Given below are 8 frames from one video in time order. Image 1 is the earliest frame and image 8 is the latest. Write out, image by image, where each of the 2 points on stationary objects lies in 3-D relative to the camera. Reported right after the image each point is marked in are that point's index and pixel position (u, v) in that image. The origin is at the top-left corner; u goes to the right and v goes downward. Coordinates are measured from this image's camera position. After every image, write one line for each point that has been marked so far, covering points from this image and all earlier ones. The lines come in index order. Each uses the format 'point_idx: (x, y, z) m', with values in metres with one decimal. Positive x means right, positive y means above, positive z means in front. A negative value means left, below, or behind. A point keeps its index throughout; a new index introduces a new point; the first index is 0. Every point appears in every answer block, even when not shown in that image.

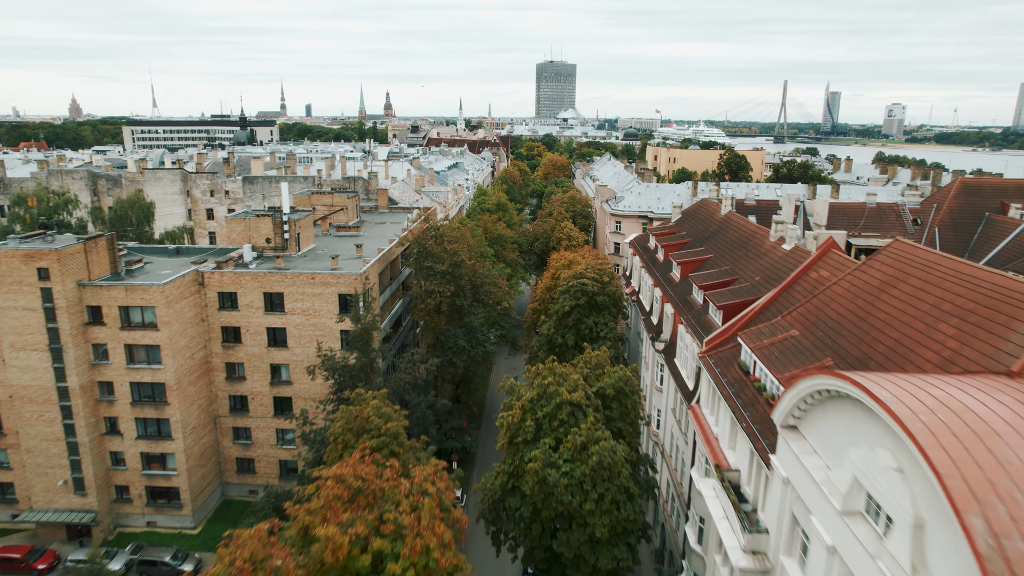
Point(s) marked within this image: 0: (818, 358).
0: (+7.9, -1.8, +19.1) m
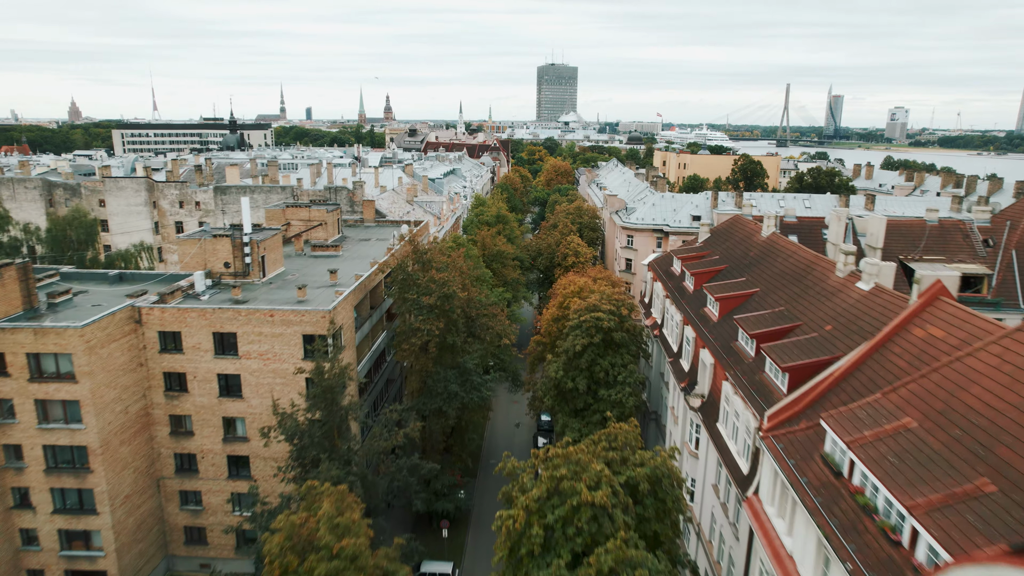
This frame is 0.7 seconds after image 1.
0: (+8.0, -3.3, +12.9) m
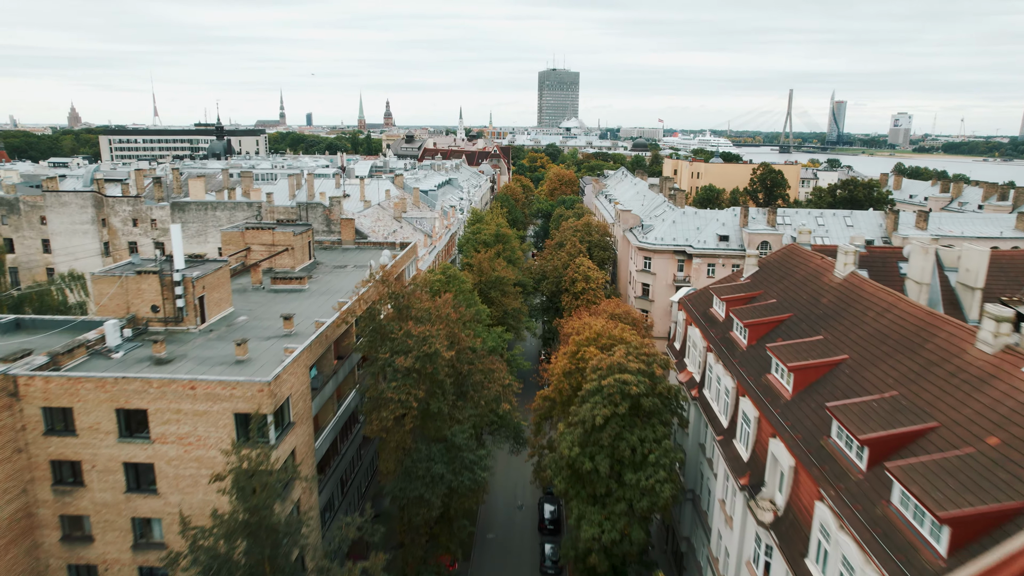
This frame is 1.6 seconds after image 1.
0: (+8.0, -5.1, +5.4) m
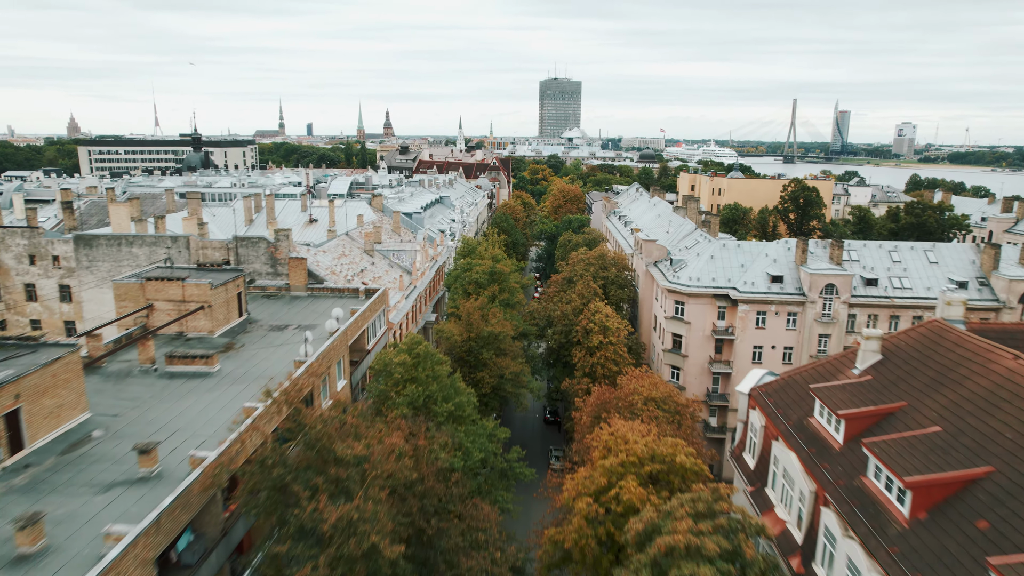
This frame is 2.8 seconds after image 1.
0: (+7.8, -7.5, -5.5) m
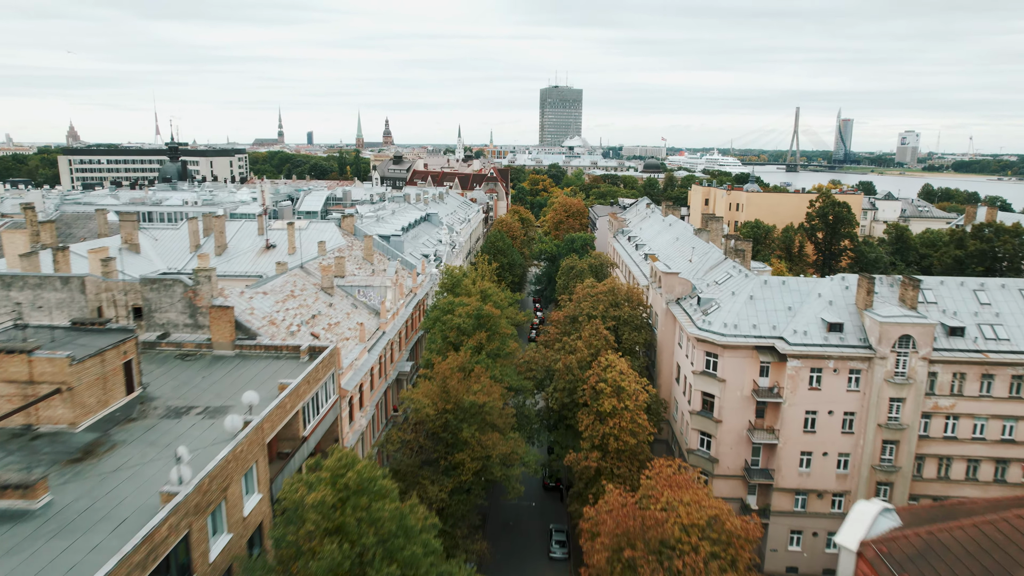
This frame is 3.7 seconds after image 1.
0: (+7.3, -9.3, -14.4) m
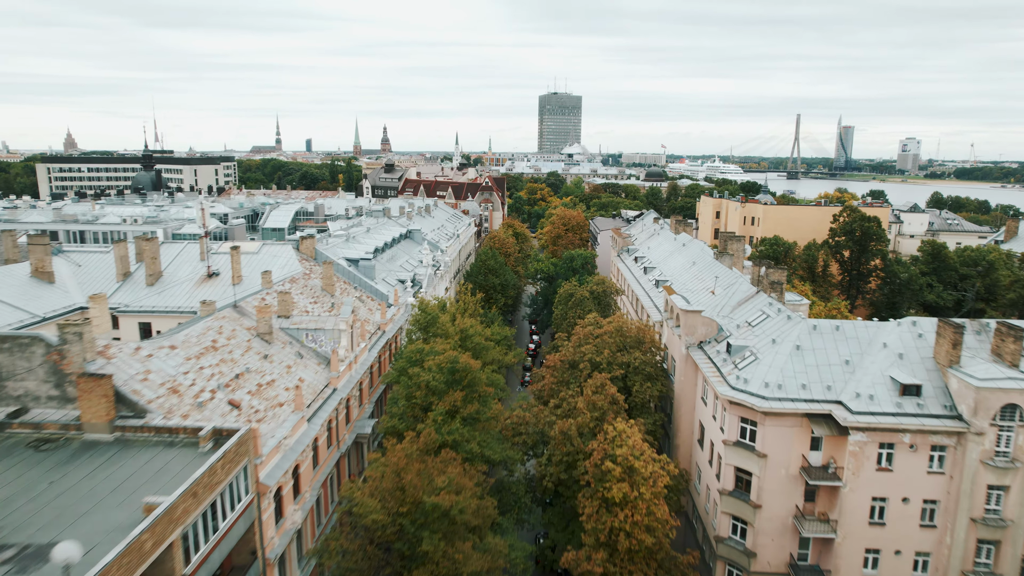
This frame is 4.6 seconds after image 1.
0: (+6.6, -10.7, -22.2) m
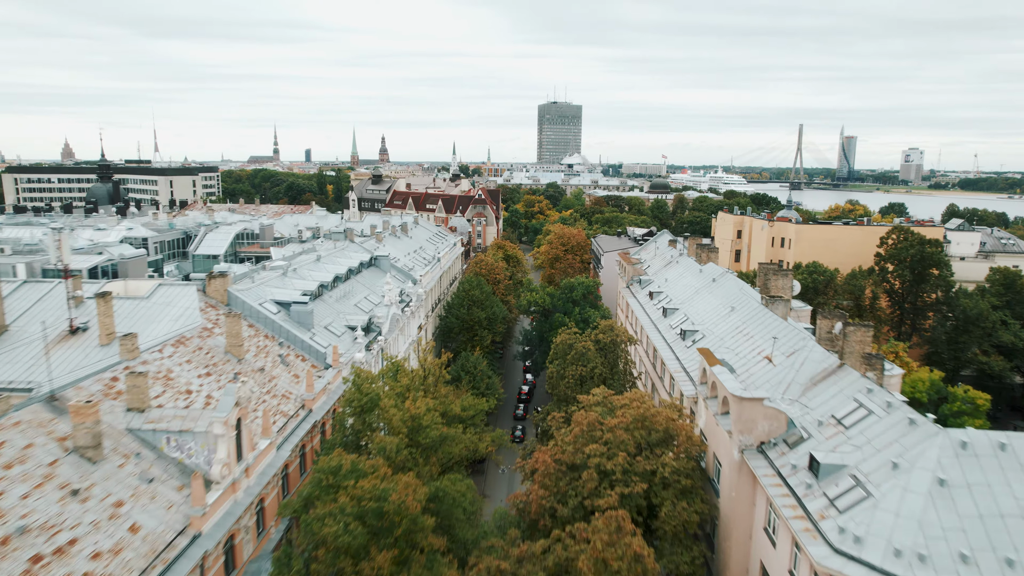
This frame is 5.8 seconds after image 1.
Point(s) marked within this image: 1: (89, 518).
0: (+5.7, -12.3, -33.5) m
1: (-10.0, -5.2, +17.4) m
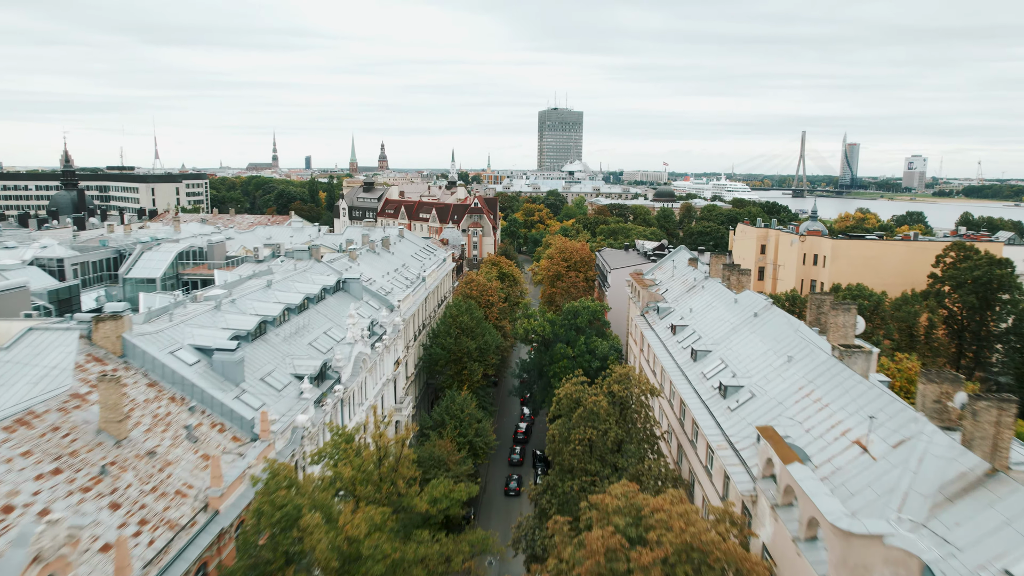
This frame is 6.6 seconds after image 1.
0: (+5.2, -13.3, -42.0) m
1: (-10.5, -6.6, +9.0) m
